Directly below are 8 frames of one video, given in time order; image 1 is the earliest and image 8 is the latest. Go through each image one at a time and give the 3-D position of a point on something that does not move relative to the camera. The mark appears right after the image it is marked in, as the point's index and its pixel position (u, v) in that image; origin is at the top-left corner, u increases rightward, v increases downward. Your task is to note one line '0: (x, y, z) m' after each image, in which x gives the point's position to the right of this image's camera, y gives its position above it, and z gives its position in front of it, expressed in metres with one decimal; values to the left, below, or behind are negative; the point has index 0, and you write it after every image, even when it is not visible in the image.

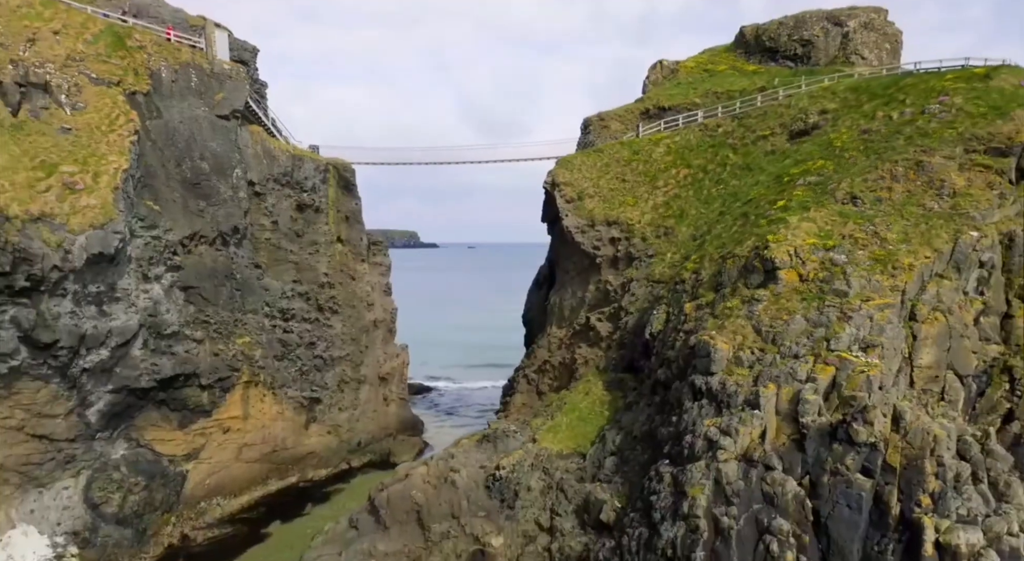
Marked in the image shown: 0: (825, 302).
0: (+7.9, -0.5, +17.0) m
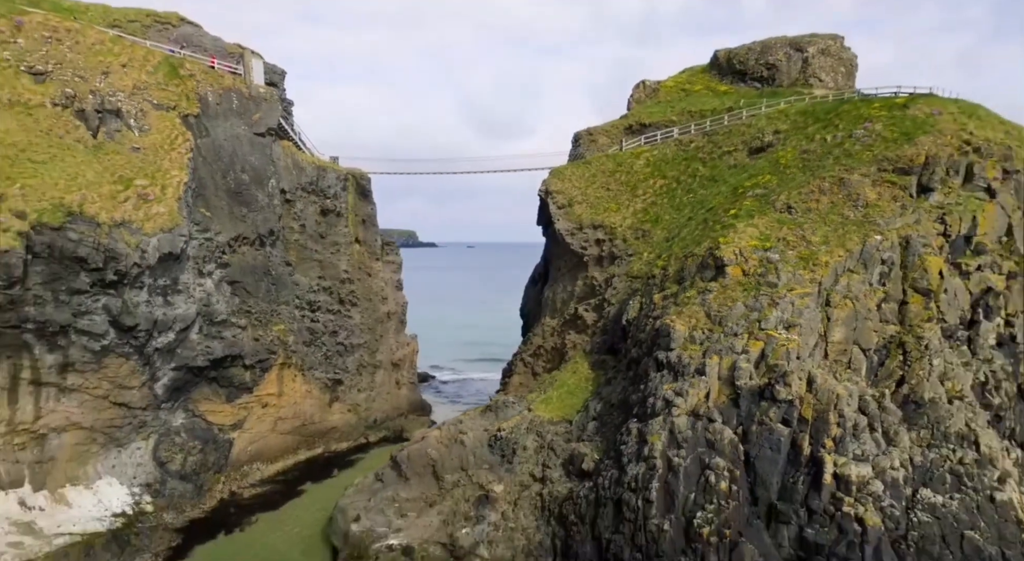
0: (+7.9, -0.3, +21.3) m
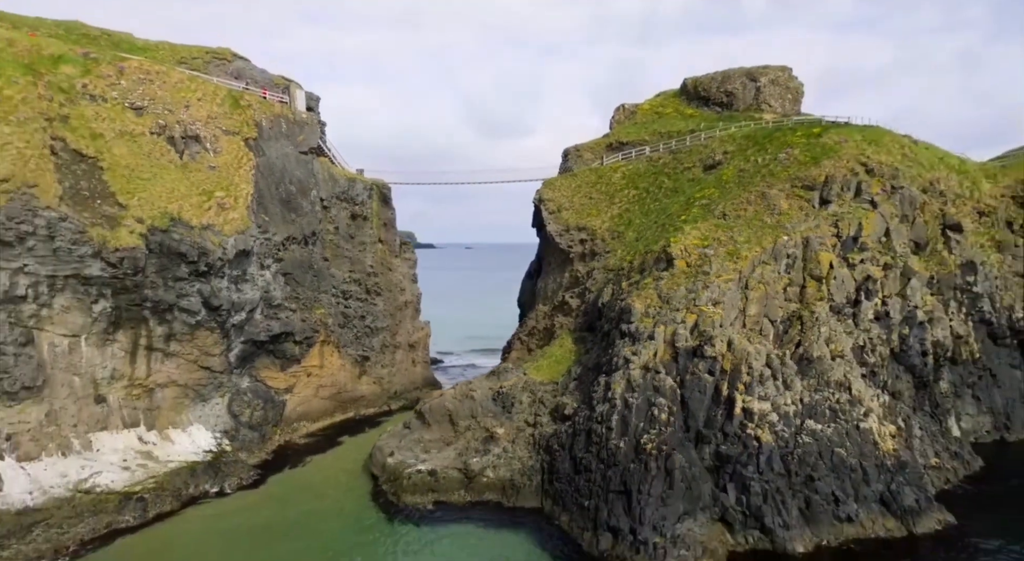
0: (+7.8, +0.1, +28.4) m
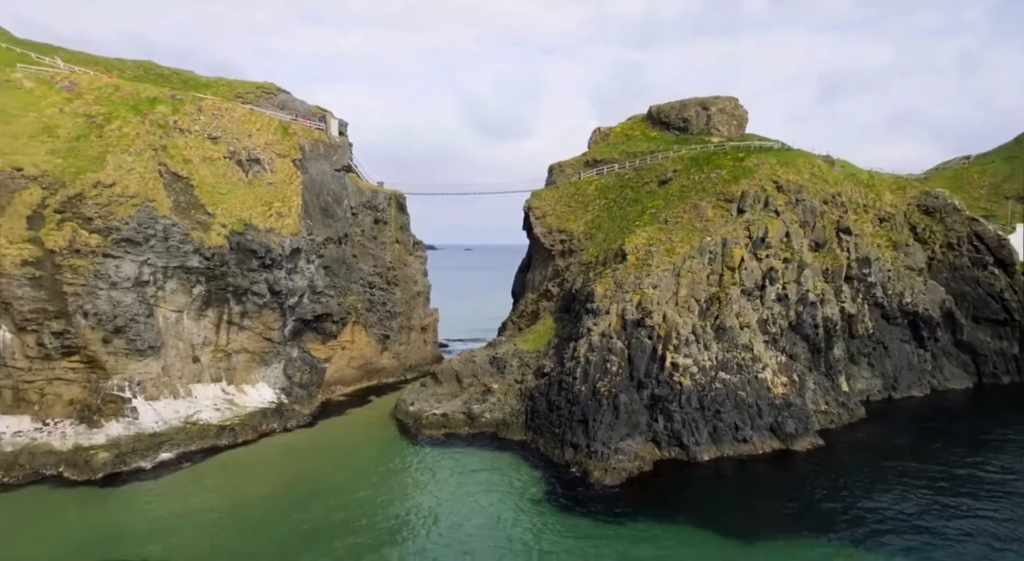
0: (+7.4, +0.6, +37.9) m
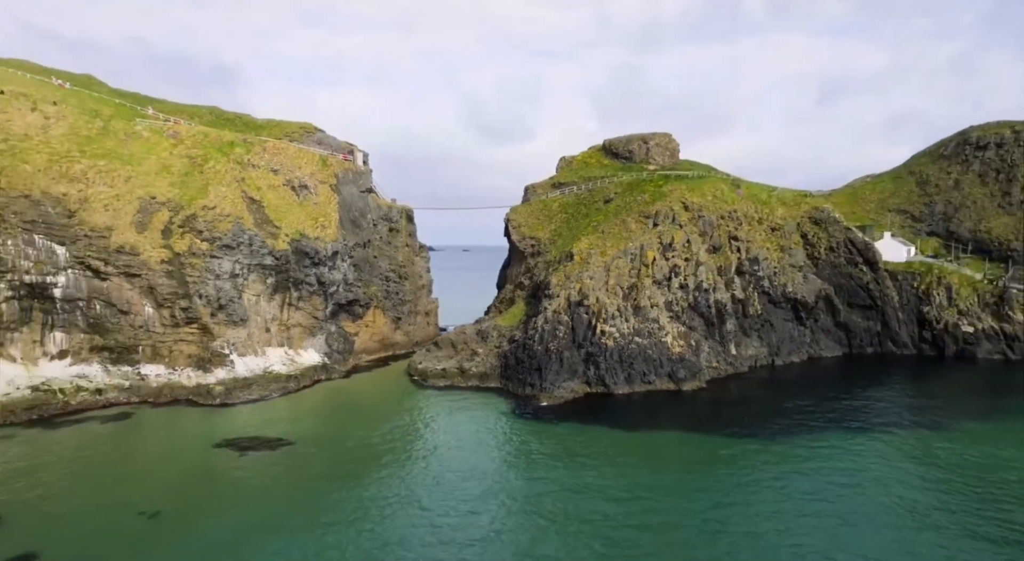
0: (+5.7, +1.2, +53.4) m
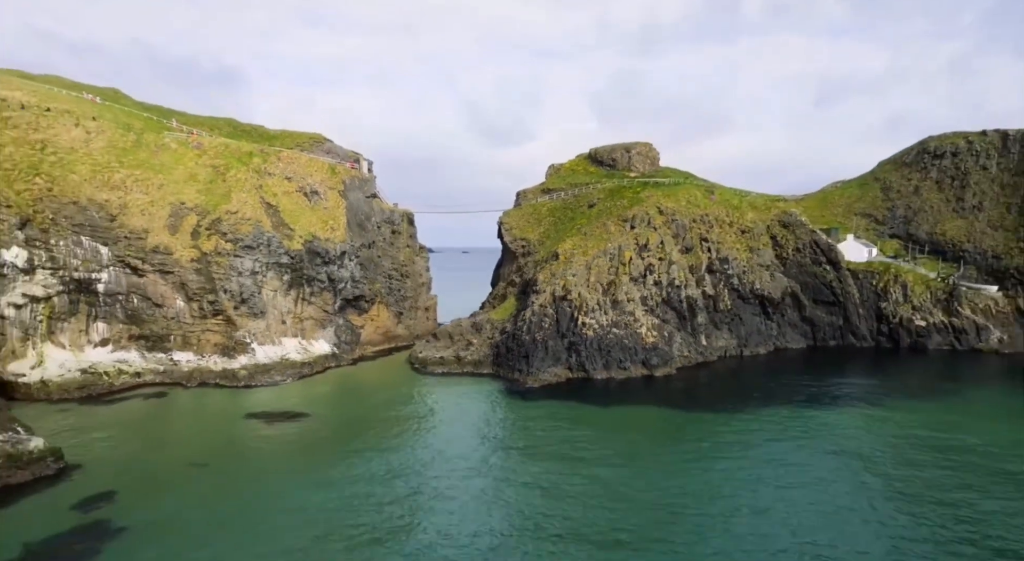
0: (+5.0, +1.4, +59.4) m
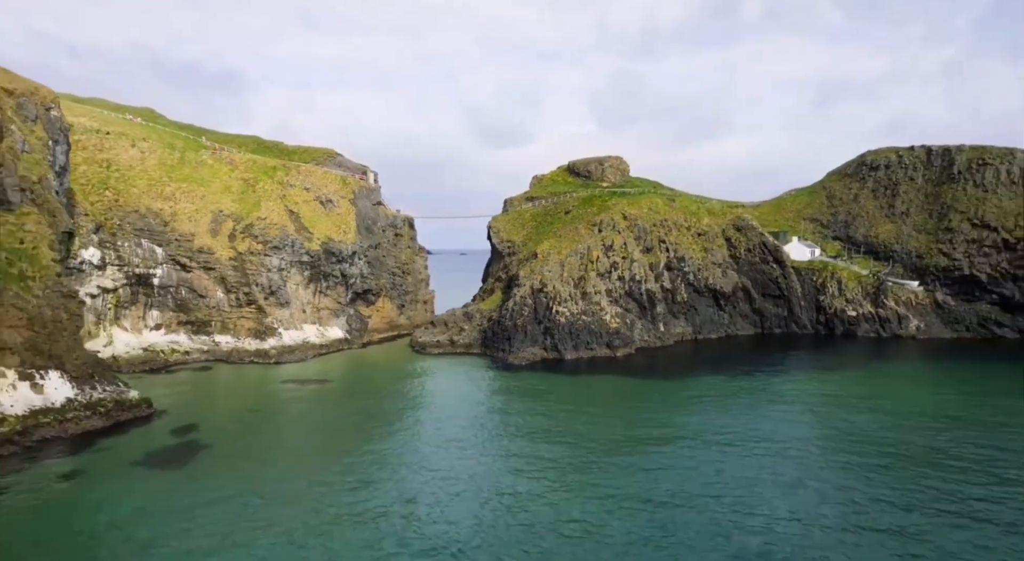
0: (+3.5, +1.9, +70.1) m
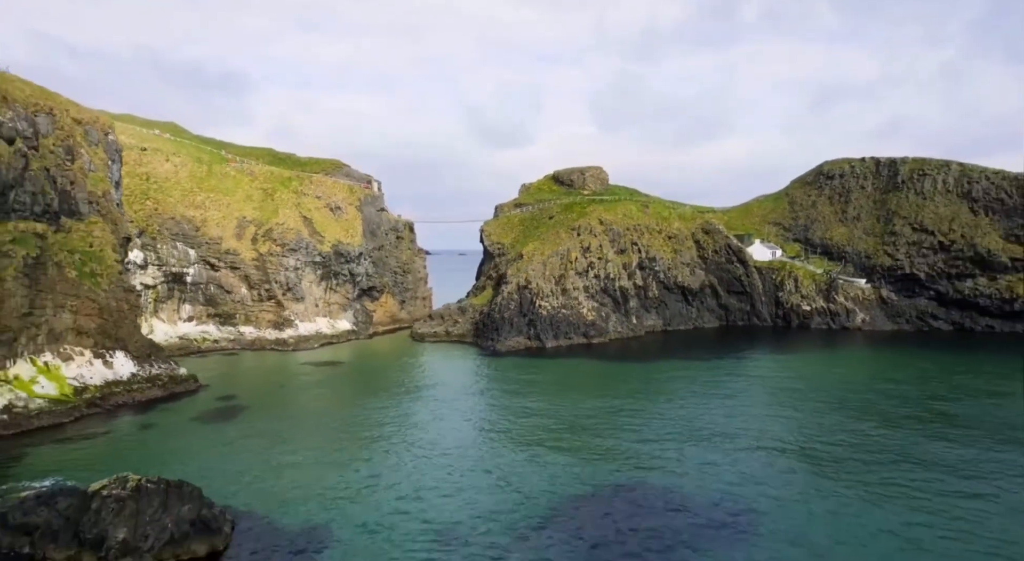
0: (+2.1, +2.1, +79.2) m
